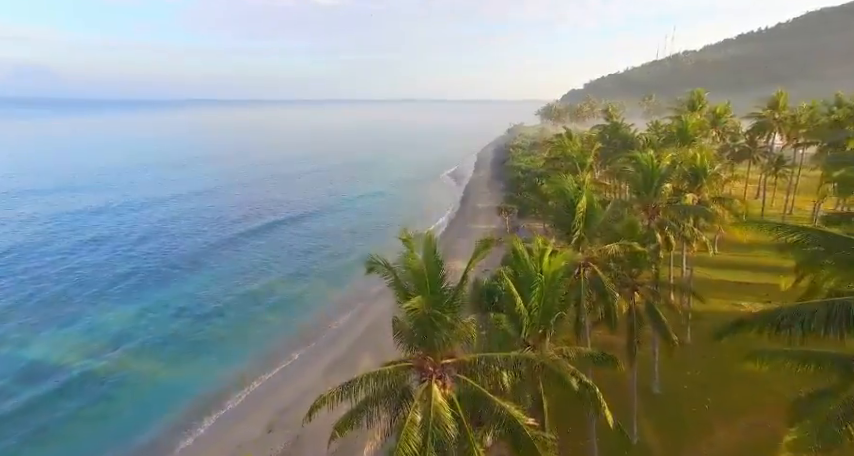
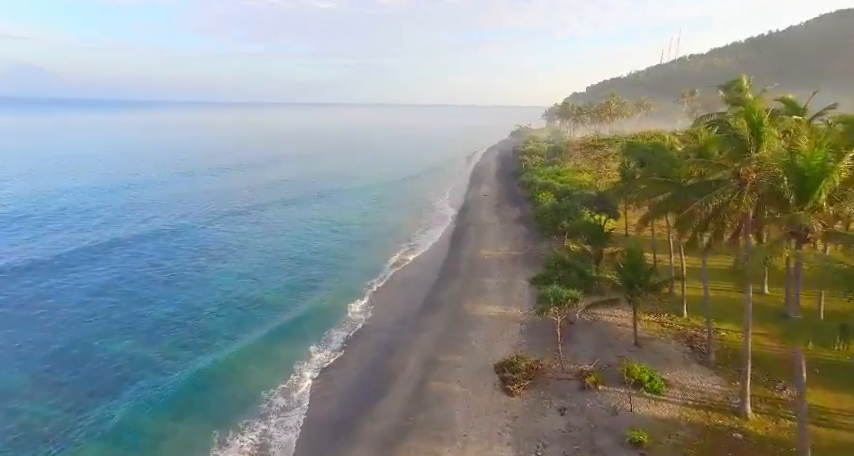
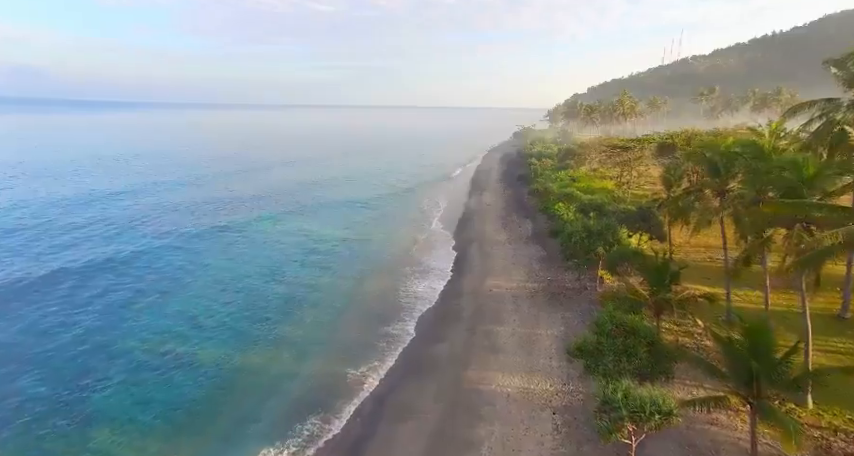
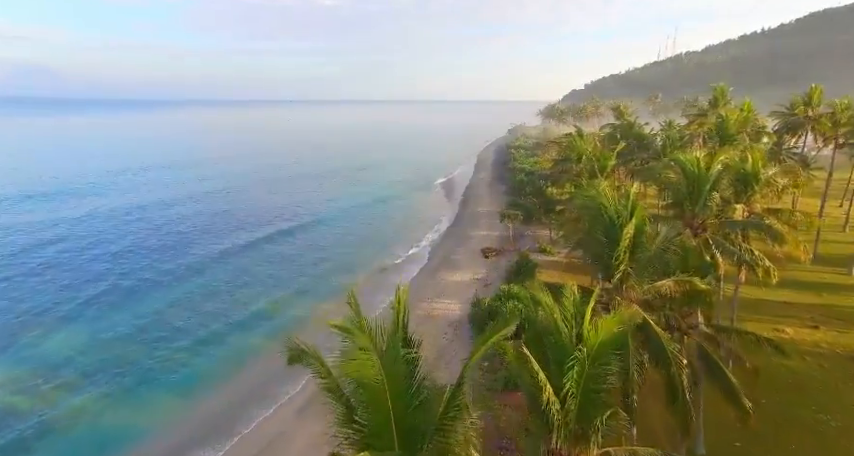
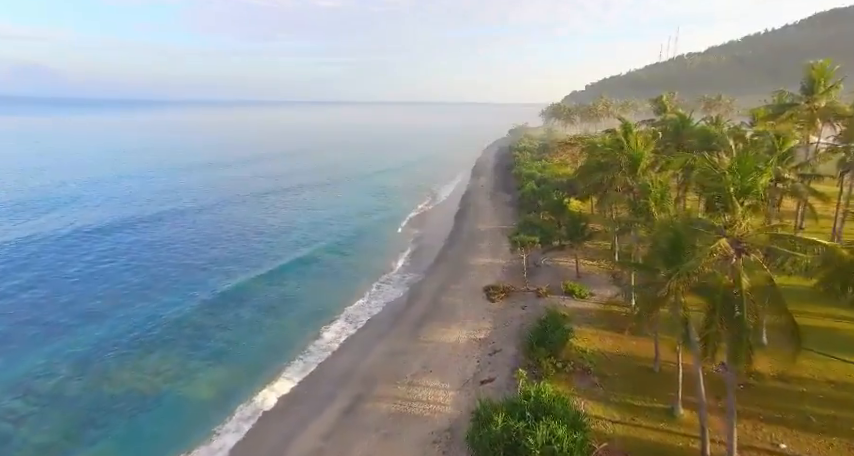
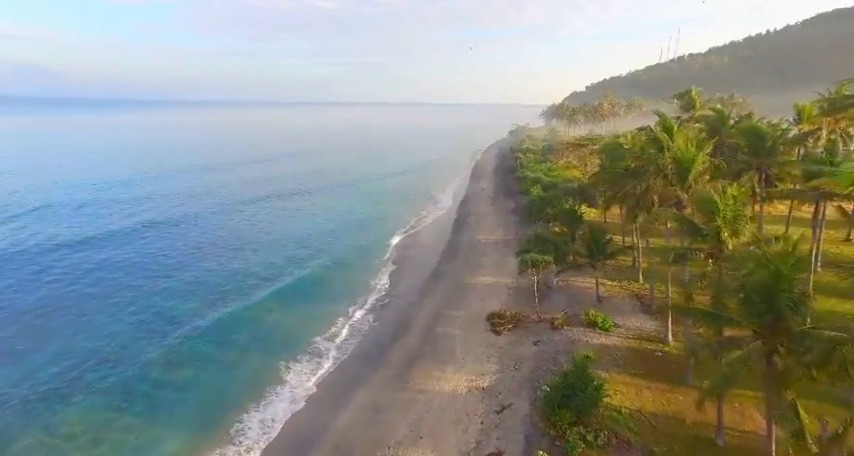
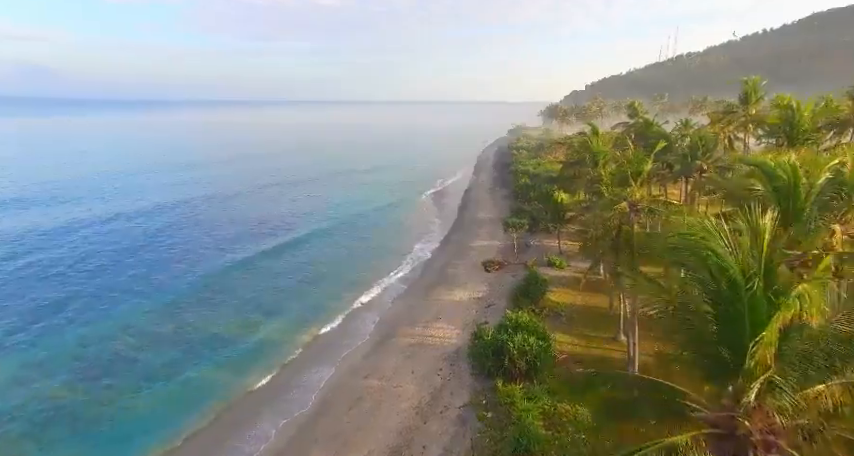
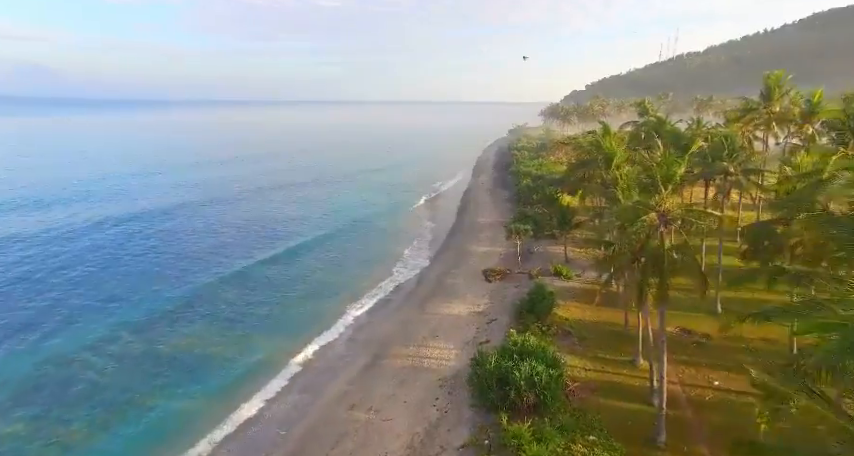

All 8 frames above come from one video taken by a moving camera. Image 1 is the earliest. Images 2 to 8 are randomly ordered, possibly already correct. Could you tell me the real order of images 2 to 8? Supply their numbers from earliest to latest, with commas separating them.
4, 7, 8, 5, 6, 2, 3
